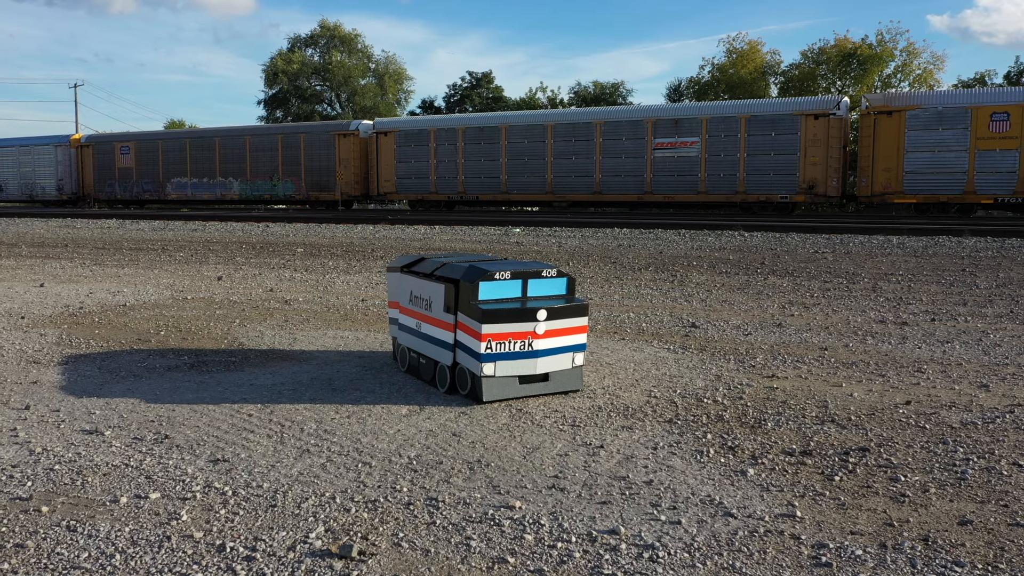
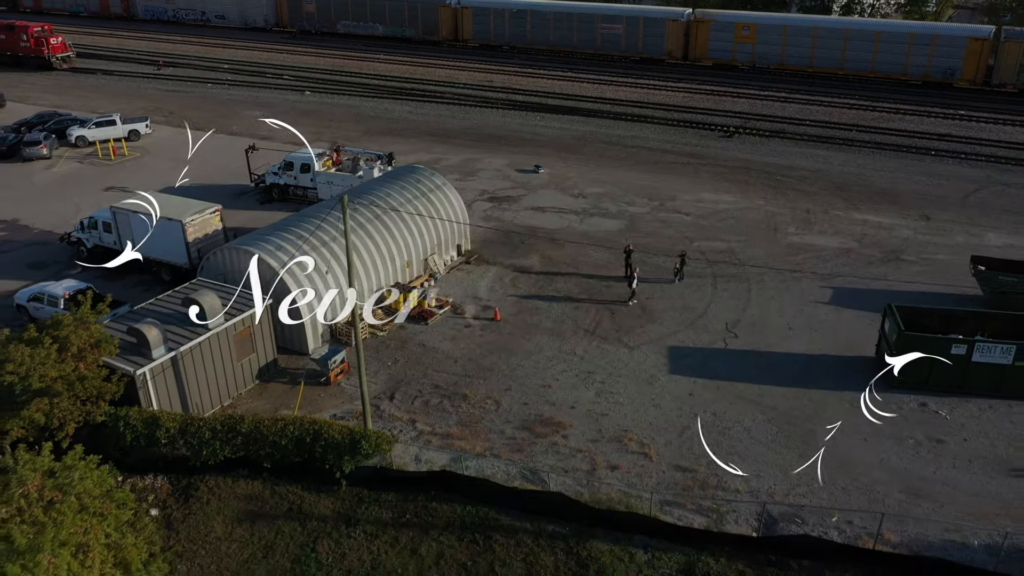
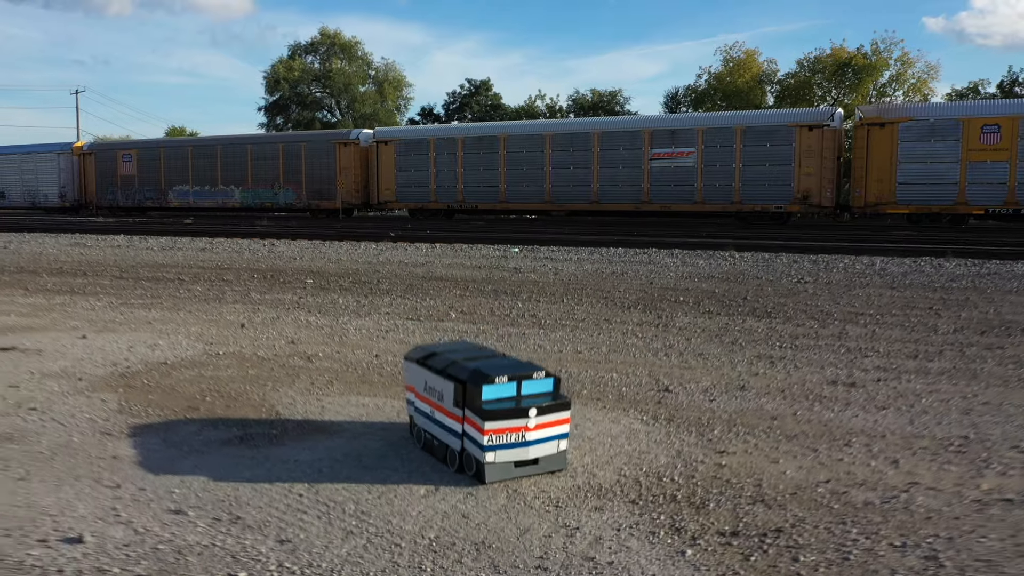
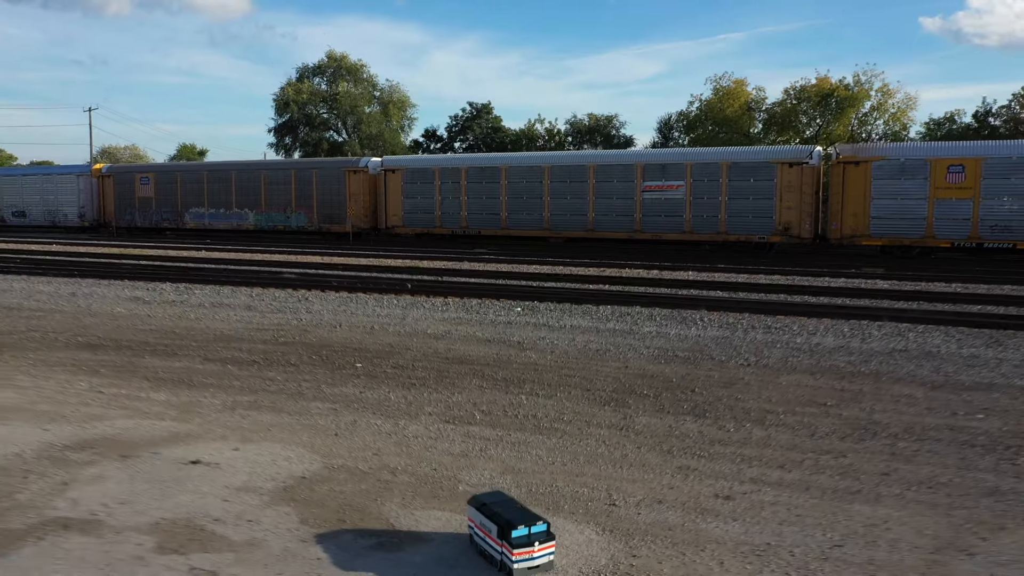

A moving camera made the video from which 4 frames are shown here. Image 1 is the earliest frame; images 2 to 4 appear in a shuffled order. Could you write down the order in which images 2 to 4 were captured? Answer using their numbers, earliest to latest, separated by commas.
3, 4, 2
